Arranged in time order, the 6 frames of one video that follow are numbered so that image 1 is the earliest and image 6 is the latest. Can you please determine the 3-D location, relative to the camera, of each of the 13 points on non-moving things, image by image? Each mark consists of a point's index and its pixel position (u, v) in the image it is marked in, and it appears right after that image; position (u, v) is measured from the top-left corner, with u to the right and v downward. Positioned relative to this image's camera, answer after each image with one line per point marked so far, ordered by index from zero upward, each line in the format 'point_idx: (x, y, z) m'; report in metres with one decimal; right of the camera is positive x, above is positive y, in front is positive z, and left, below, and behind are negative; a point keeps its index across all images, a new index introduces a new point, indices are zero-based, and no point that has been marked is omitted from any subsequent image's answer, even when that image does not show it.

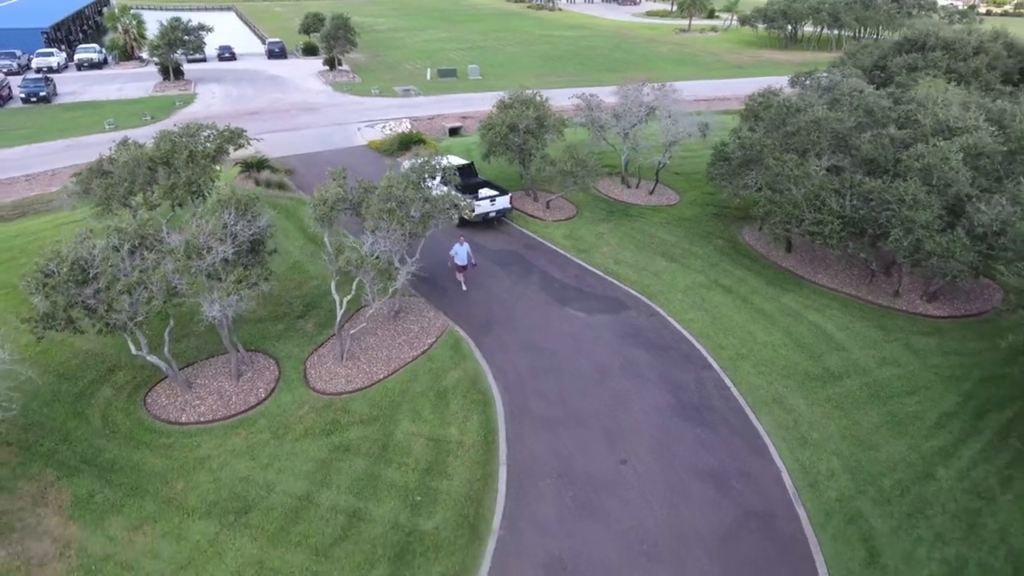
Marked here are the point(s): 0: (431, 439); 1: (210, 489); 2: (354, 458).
0: (-0.9, -1.7, +12.5) m
1: (-3.1, -2.1, +11.4) m
2: (-1.7, -1.8, +12.1) m
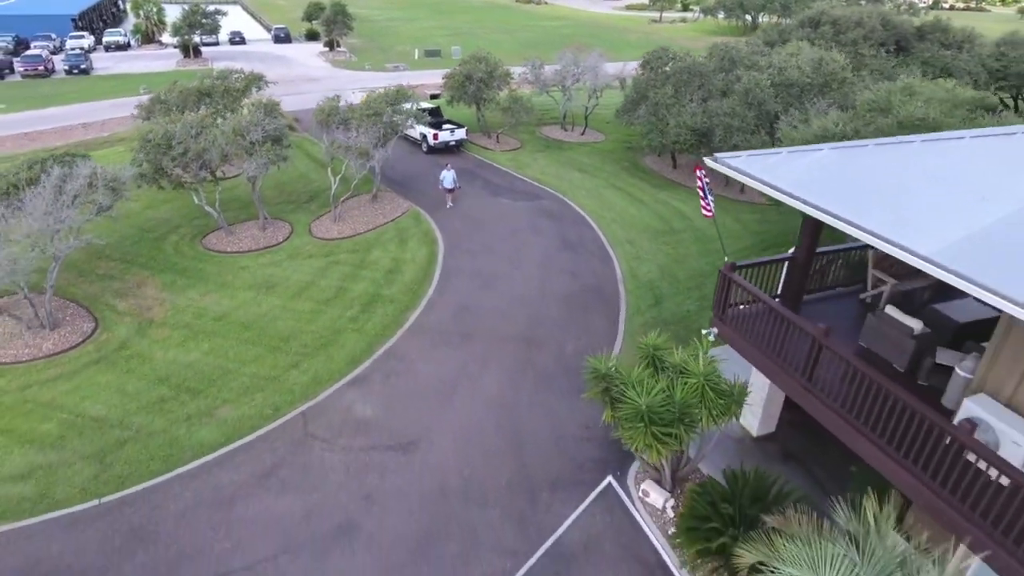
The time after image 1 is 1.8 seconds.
0: (-2.0, +0.5, +18.9) m
1: (-4.2, +0.1, +17.9) m
2: (-2.8, +0.4, +18.6) m
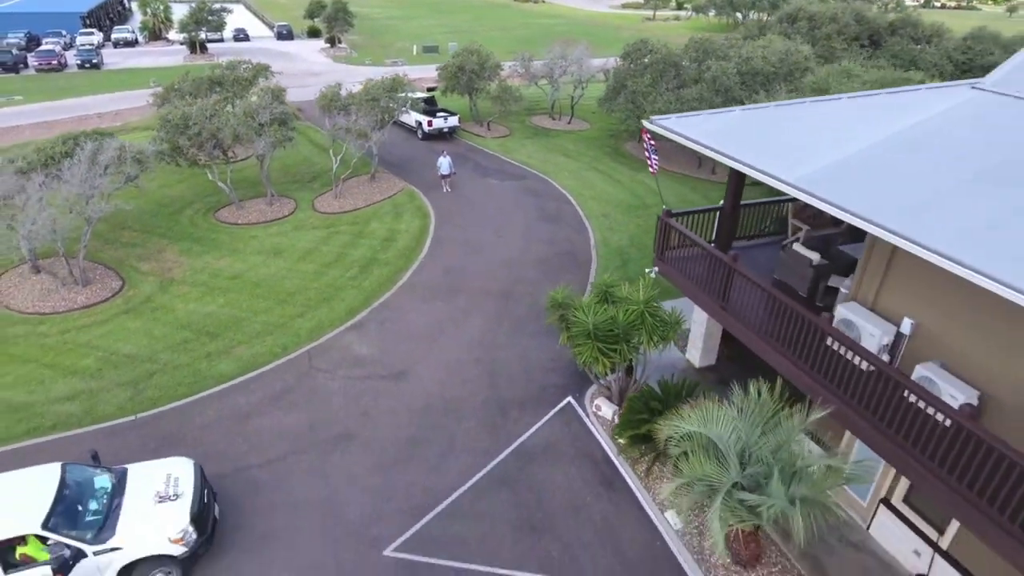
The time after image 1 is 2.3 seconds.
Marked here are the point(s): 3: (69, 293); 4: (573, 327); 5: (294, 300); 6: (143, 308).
0: (-2.3, +1.1, +20.9) m
1: (-4.5, +0.7, +19.8) m
2: (-3.1, +1.0, +20.5) m
3: (-6.7, -0.1, +17.0) m
4: (+0.6, -0.4, +11.7) m
5: (-3.3, -0.2, +16.9) m
6: (-5.5, -0.3, +16.6) m
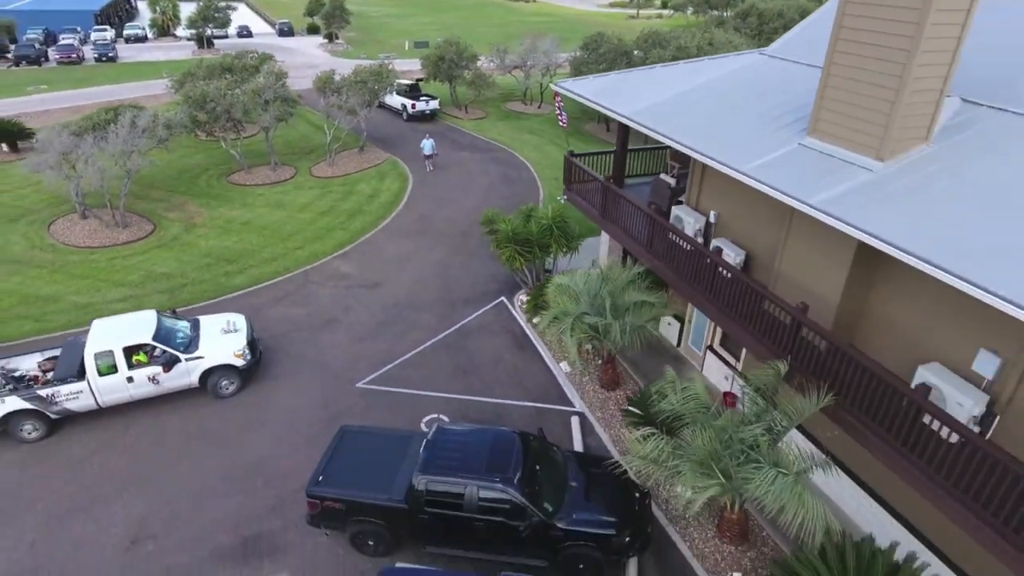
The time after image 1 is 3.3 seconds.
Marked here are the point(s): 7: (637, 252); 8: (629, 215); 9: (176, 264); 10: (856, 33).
0: (-3.1, +2.2, +24.9) m
1: (-5.3, +1.8, +23.9) m
2: (-3.9, +2.1, +24.6) m
3: (-7.5, +1.1, +21.1) m
4: (-0.2, +0.8, +15.7) m
5: (-4.1, +0.9, +21.0) m
6: (-6.3, +0.8, +20.7) m
7: (+1.6, +0.4, +13.8) m
8: (+1.5, +0.9, +14.2) m
9: (-5.8, +0.4, +19.4) m
10: (+2.7, +2.0, +8.6) m
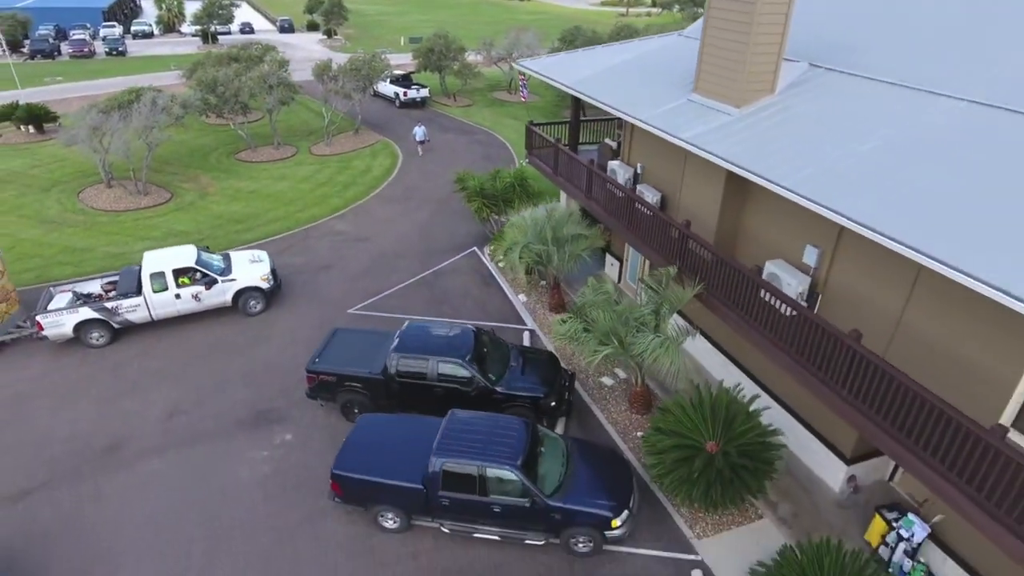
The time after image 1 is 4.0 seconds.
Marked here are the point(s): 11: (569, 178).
0: (-3.6, +3.1, +27.8) m
1: (-5.8, +2.7, +26.7) m
2: (-4.5, +2.9, +27.4) m
3: (-8.1, +1.9, +23.9) m
4: (-0.7, +1.6, +18.6) m
5: (-4.6, +1.8, +23.8) m
6: (-6.8, +1.7, +23.5) m
7: (+1.0, +1.3, +16.6) m
8: (+1.0, +1.8, +17.0) m
9: (-6.4, +1.3, +22.2) m
10: (+2.1, +2.8, +11.5) m
11: (+0.9, +1.7, +17.4) m
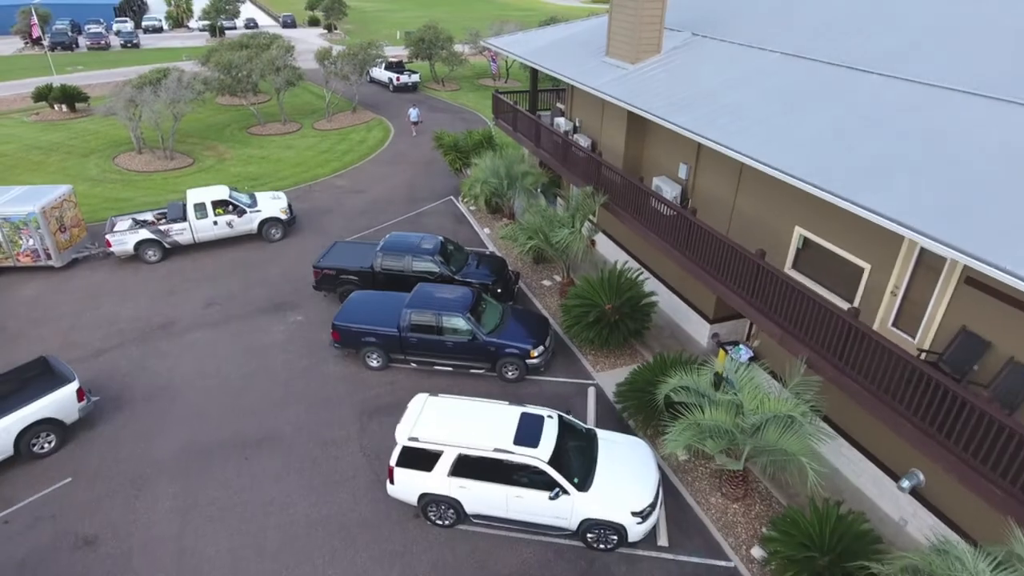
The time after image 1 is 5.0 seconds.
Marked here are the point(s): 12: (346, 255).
0: (-4.3, +4.3, +31.8) m
1: (-6.5, +3.9, +30.7) m
2: (-5.1, +4.2, +31.4) m
3: (-8.7, +3.2, +27.9) m
4: (-1.3, +2.9, +22.6) m
5: (-5.3, +3.0, +27.8) m
6: (-7.5, +2.9, +27.5) m
7: (+0.4, +2.6, +20.6) m
8: (+0.3, +3.0, +21.0) m
9: (-7.0, +2.5, +26.2) m
10: (+1.5, +4.1, +15.5) m
11: (+0.2, +2.9, +21.3) m
12: (-2.5, +0.5, +17.0) m
